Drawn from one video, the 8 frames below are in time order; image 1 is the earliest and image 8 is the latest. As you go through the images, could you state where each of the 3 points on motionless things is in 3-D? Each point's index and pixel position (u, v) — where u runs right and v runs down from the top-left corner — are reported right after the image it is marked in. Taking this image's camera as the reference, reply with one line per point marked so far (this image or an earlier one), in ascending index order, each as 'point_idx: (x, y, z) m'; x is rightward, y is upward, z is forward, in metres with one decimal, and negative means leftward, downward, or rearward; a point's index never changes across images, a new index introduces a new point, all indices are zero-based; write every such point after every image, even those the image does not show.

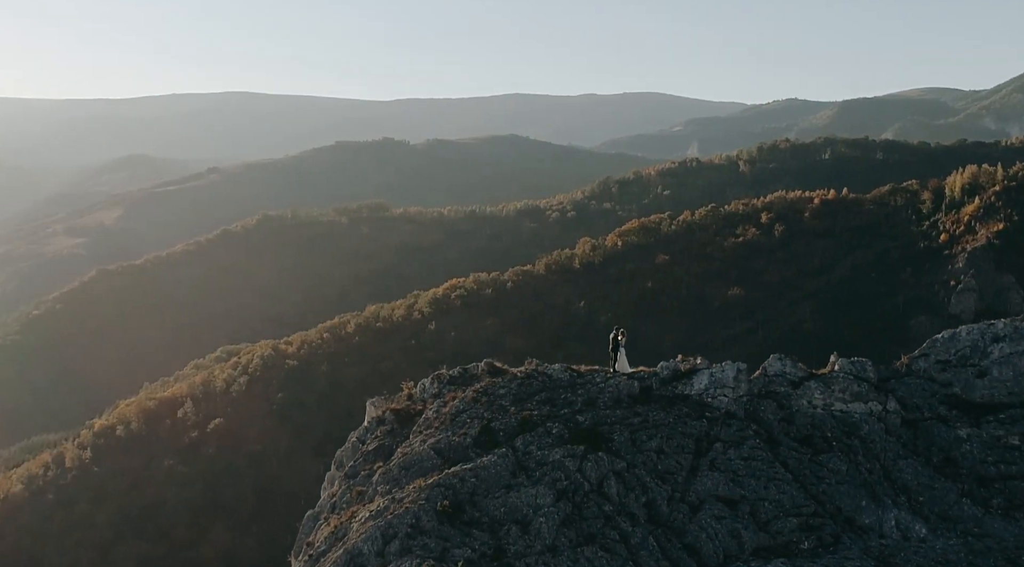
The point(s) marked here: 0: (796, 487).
0: (+5.1, -3.7, +17.4) m
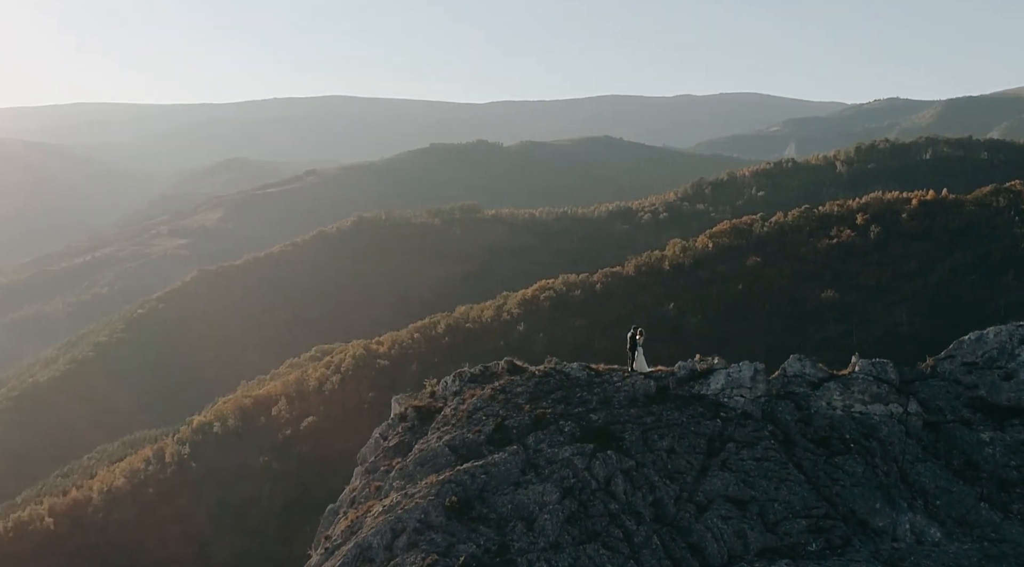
0: (+5.3, -3.6, +17.1) m
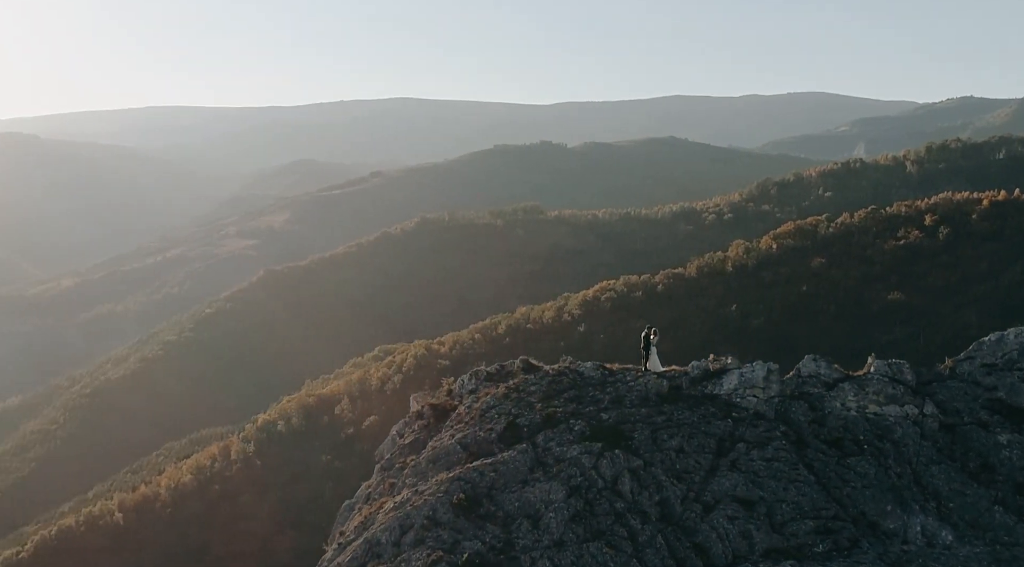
0: (+5.4, -3.6, +16.9) m
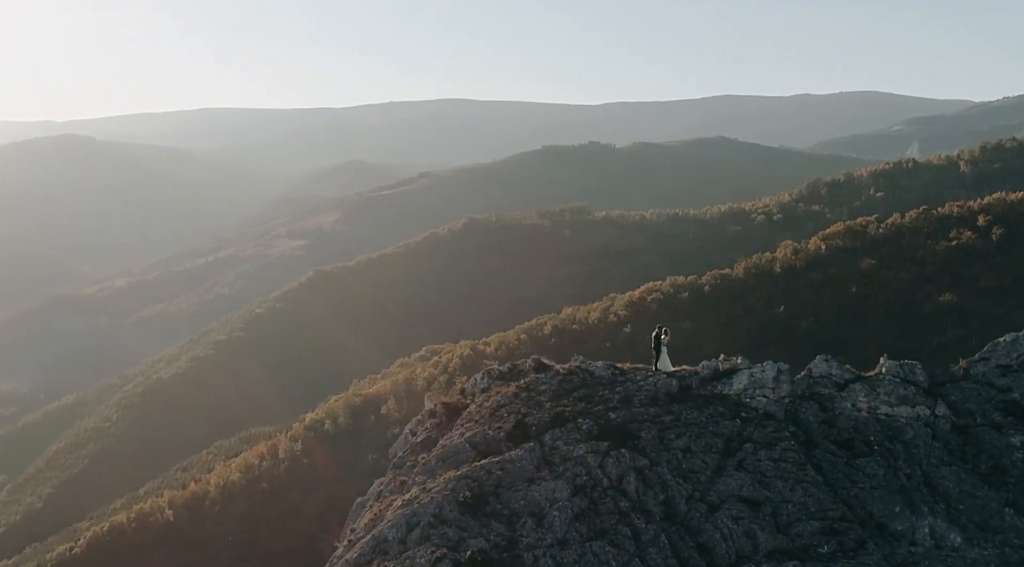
0: (+5.5, -3.6, +16.8) m
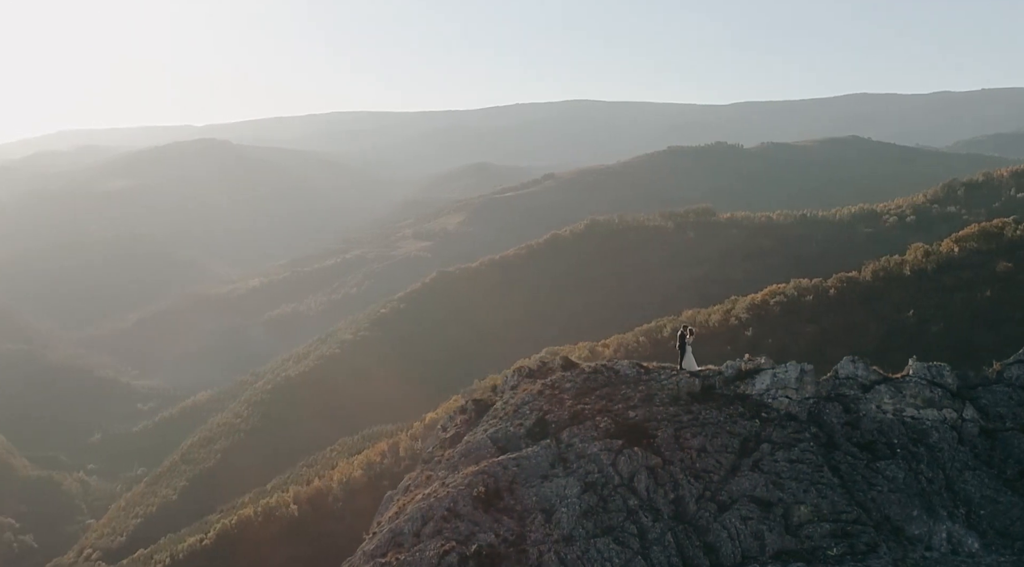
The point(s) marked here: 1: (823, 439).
0: (+5.6, -3.6, +16.5) m
1: (+5.7, -2.9, +17.7) m
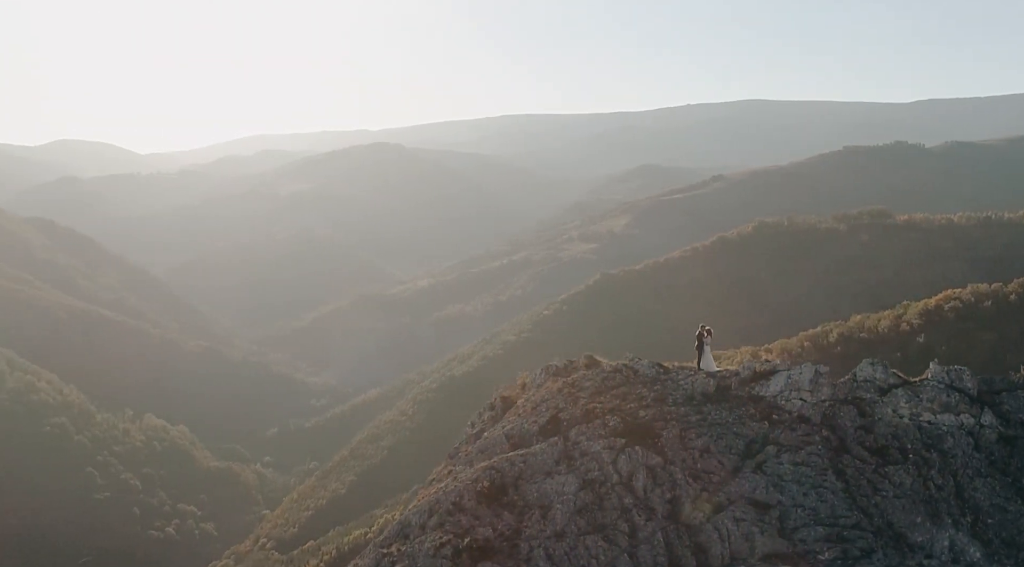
0: (+5.6, -3.6, +16.2) m
1: (+5.8, -2.9, +17.3) m
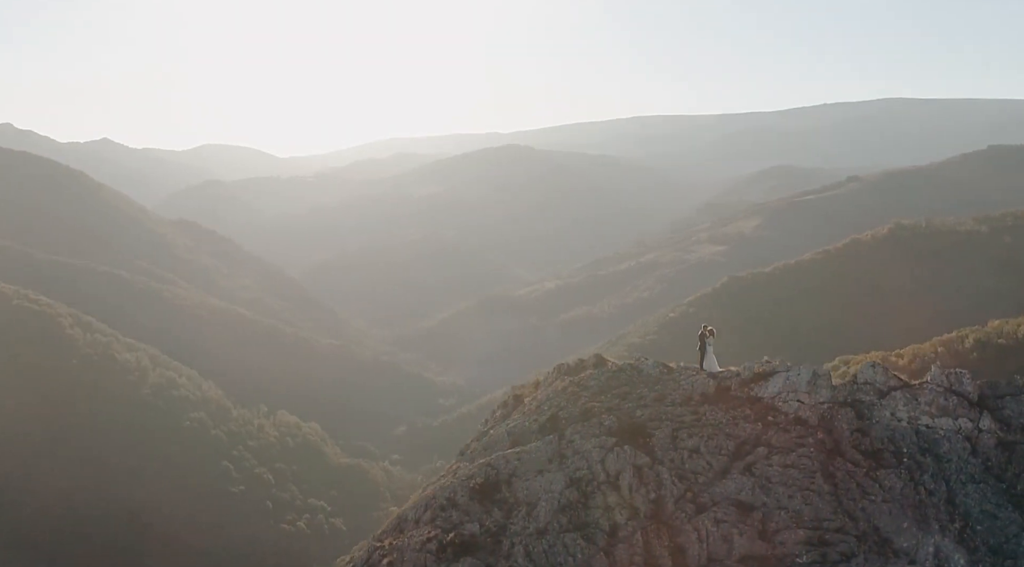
0: (+5.3, -3.6, +16.0) m
1: (+5.6, -2.9, +17.1) m
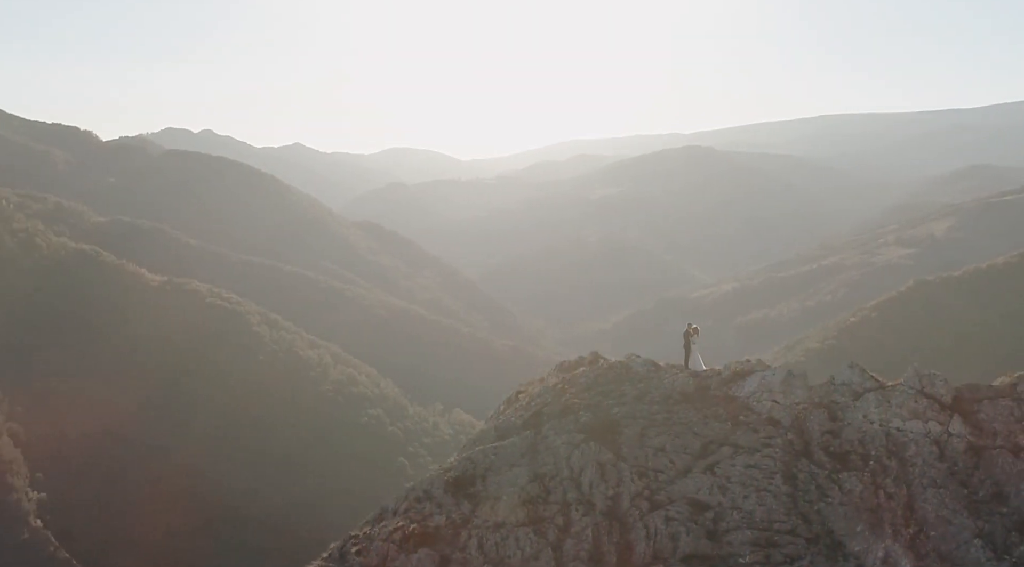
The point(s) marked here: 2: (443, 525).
0: (+4.6, -3.6, +15.9) m
1: (+4.9, -2.9, +17.0) m
2: (-1.2, -4.4, +17.3) m
